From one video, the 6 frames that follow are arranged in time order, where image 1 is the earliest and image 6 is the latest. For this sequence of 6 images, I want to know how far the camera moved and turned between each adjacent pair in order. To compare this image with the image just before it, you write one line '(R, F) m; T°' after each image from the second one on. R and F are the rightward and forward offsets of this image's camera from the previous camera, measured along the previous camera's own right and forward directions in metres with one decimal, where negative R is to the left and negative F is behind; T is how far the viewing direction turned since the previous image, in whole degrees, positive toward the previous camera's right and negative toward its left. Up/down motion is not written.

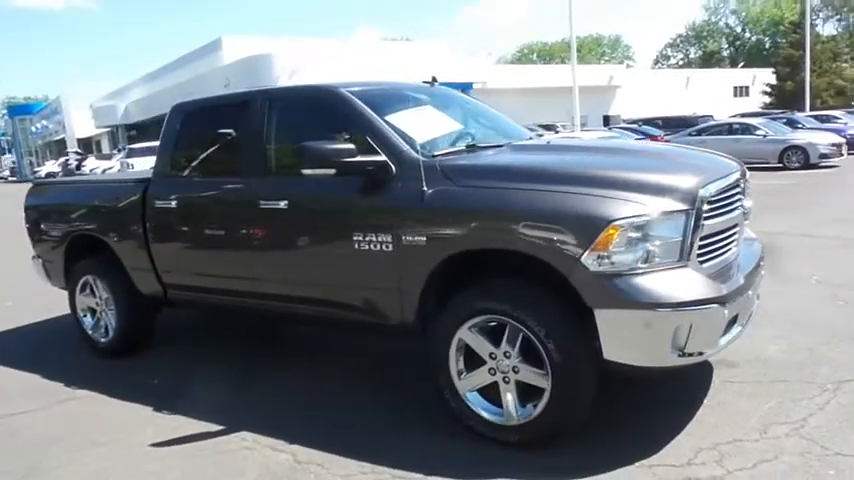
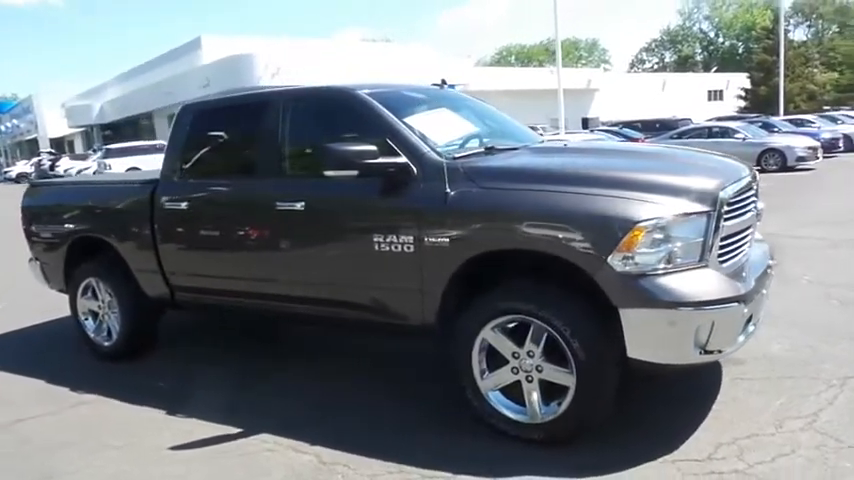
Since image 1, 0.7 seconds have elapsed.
(-0.3, 0.0) m; +2°
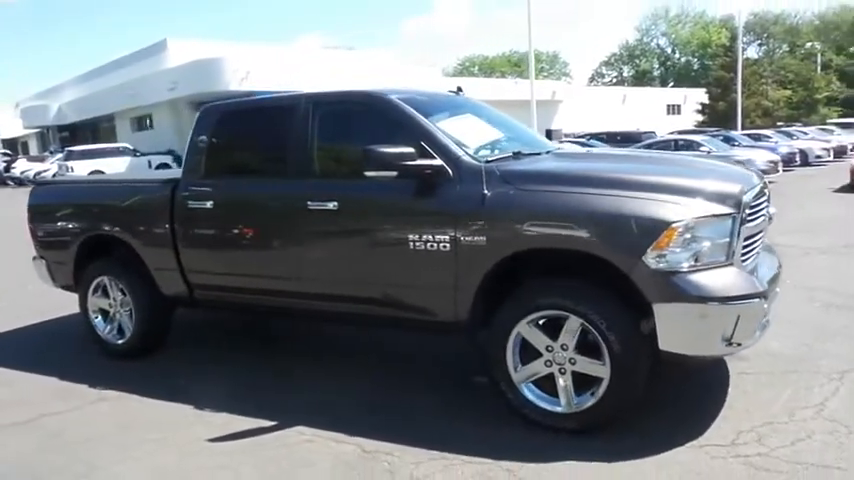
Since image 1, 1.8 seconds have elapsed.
(-0.5, -0.2) m; +4°
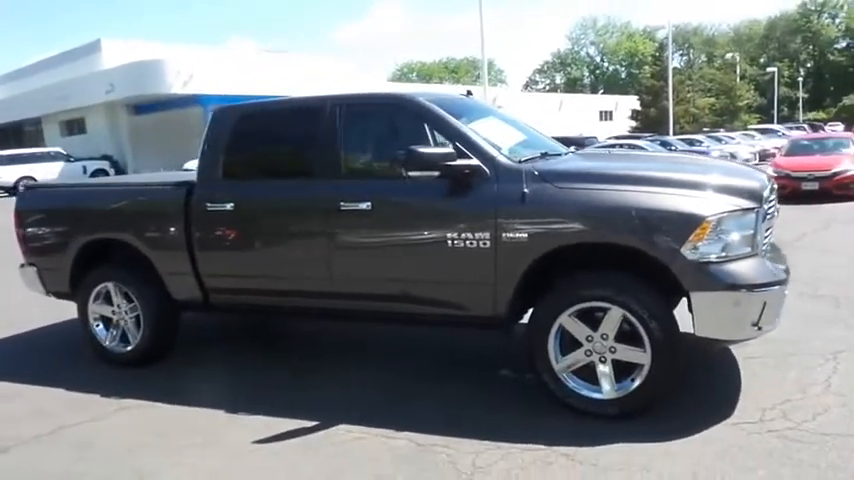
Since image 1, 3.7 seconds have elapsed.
(-0.7, -0.1) m; +6°
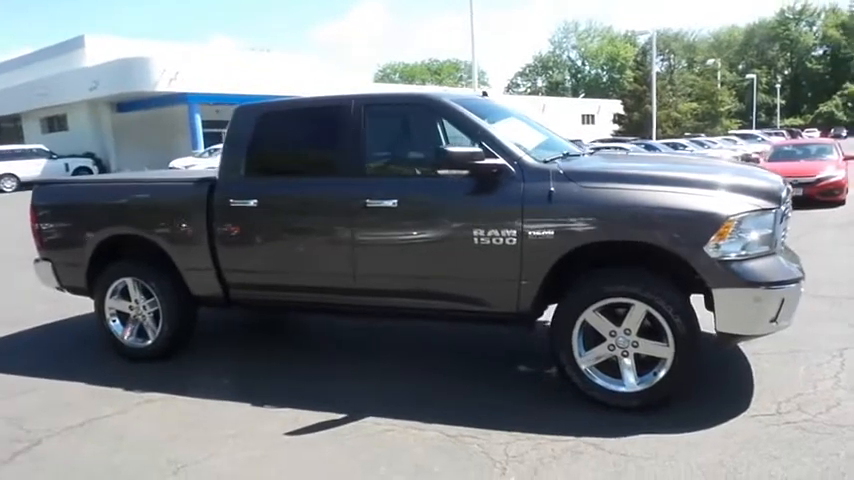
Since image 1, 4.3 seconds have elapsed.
(-0.3, -0.1) m; +2°
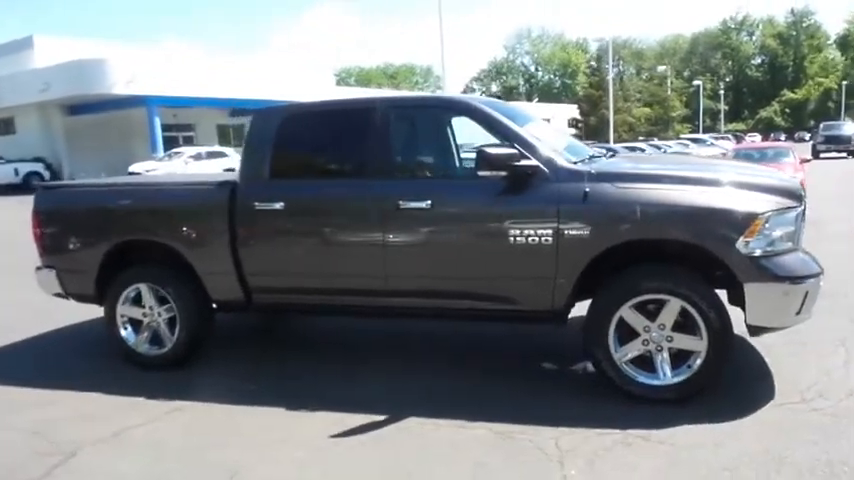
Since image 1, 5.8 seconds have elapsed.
(-0.6, 0.0) m; +5°
